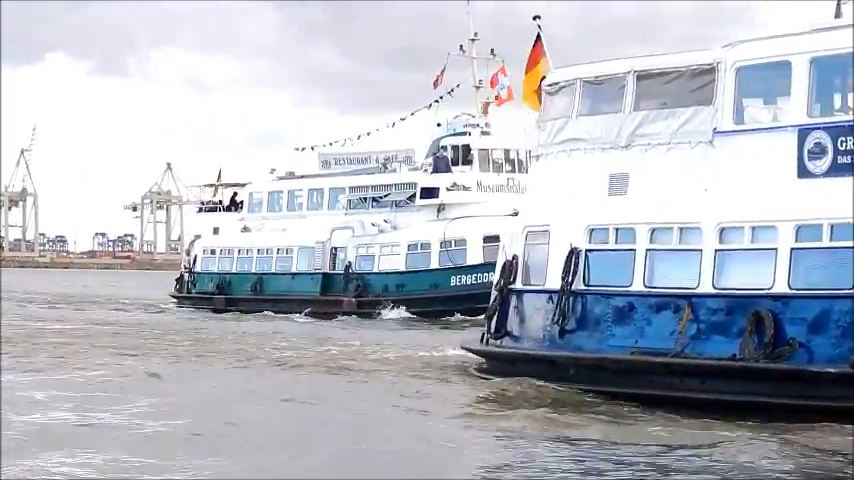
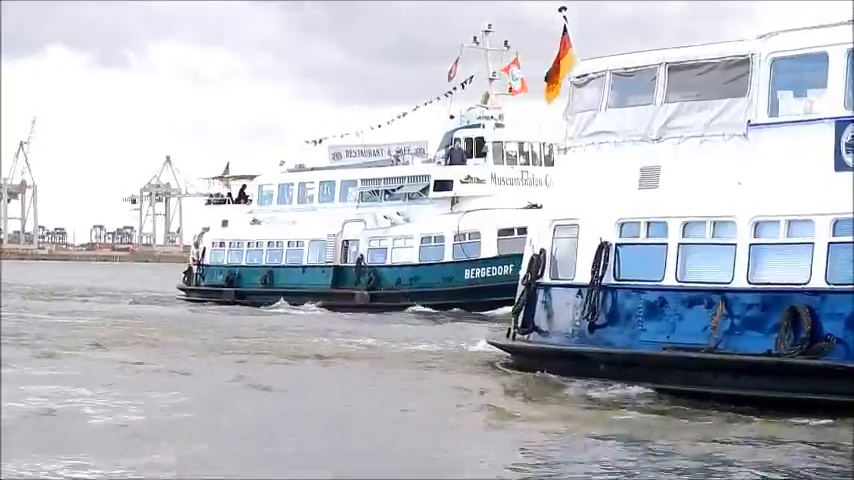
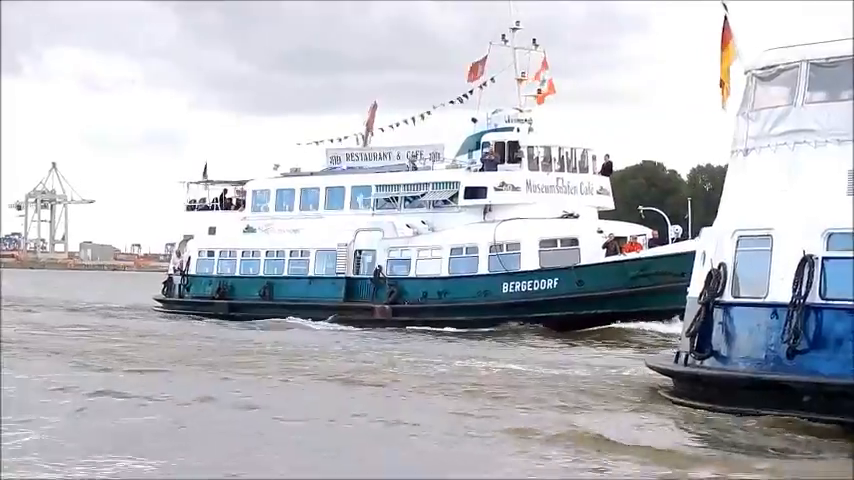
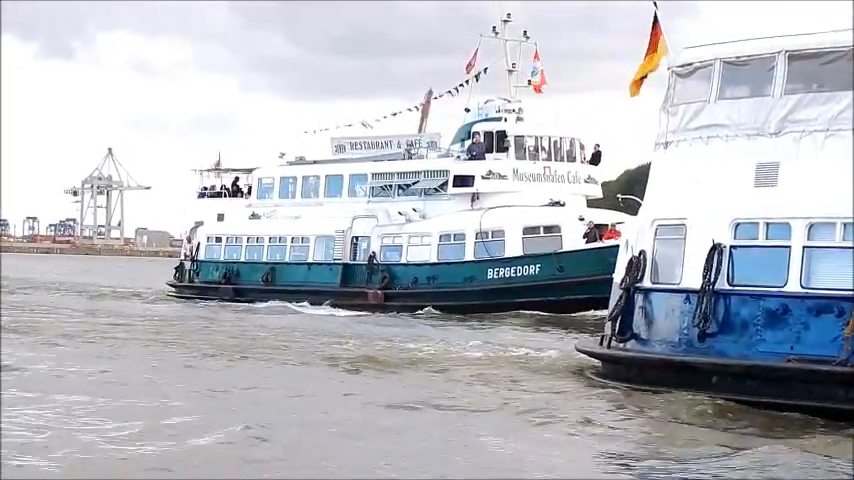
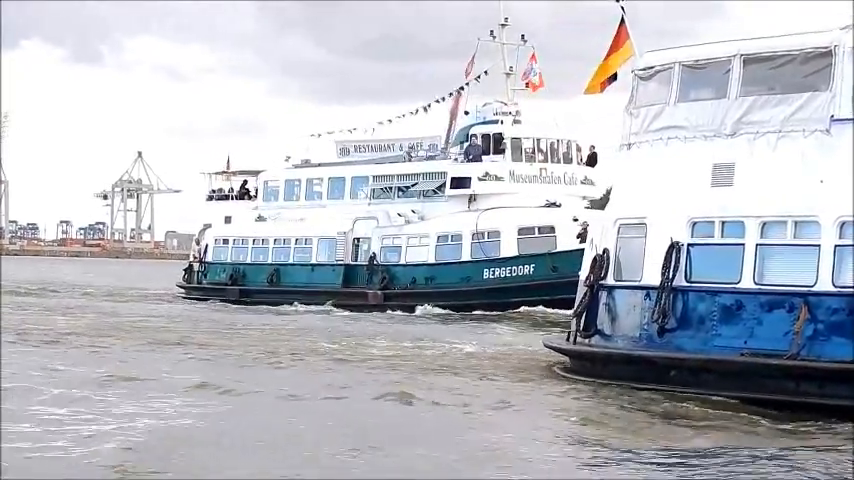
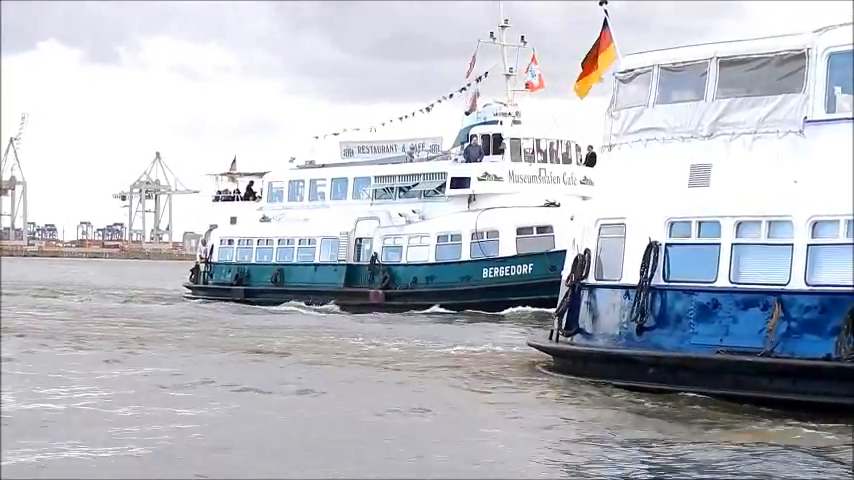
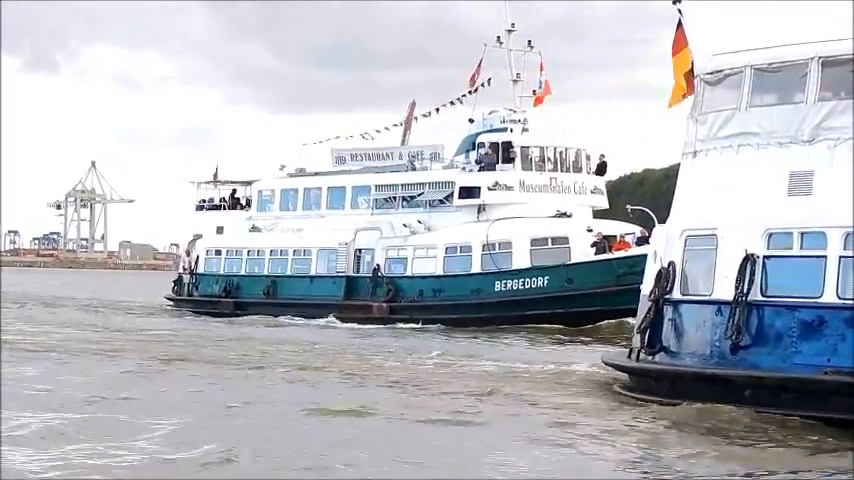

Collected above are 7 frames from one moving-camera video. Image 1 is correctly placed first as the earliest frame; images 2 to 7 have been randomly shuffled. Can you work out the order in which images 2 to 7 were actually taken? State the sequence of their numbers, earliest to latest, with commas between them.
2, 6, 5, 4, 7, 3
